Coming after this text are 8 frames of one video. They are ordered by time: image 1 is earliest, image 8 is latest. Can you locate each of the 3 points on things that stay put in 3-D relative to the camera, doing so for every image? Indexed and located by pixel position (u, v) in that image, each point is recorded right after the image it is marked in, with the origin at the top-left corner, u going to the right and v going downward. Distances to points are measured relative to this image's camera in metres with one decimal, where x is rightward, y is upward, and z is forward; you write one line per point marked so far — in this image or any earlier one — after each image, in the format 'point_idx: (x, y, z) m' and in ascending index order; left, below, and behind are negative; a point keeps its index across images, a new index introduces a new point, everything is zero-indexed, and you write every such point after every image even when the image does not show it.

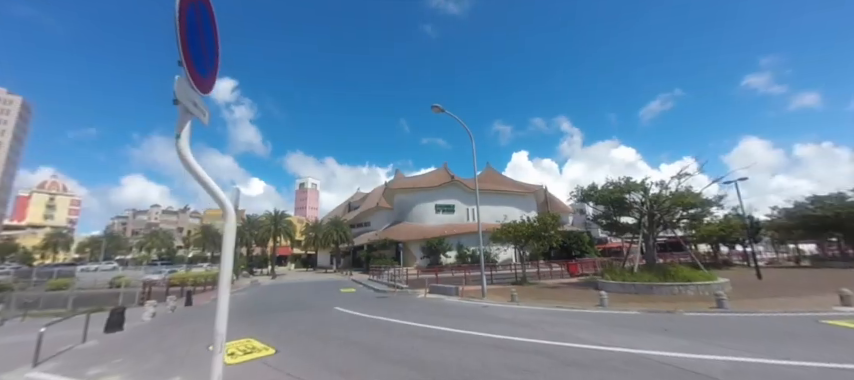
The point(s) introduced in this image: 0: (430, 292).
0: (+0.3, -6.5, +19.9) m
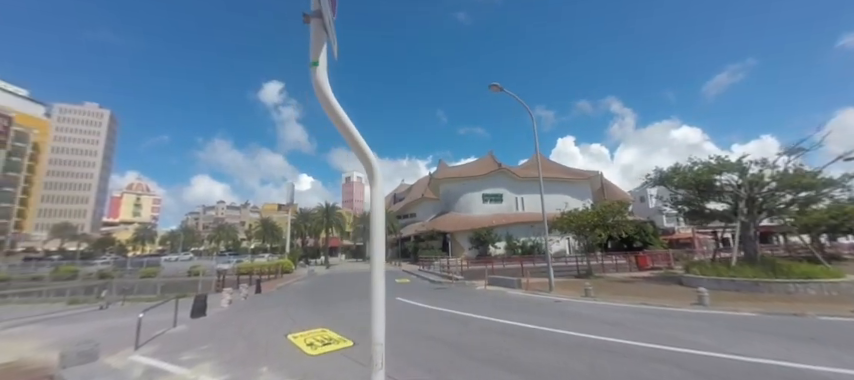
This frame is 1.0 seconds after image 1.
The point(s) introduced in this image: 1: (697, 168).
0: (+3.9, -5.7, +19.1) m
1: (+15.5, +1.3, +18.0) m
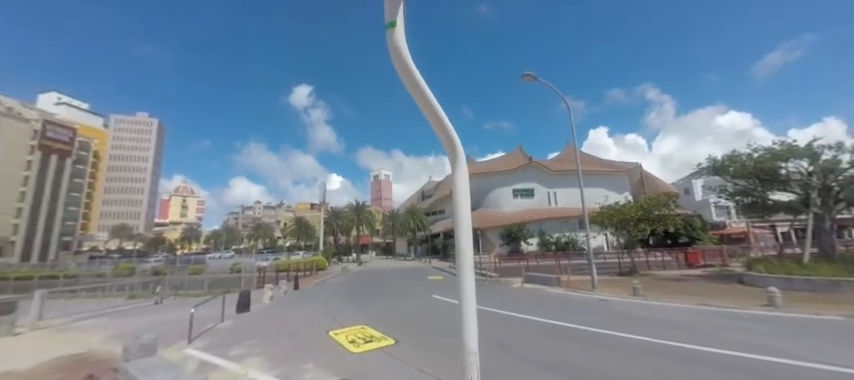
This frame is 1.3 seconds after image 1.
0: (+5.9, -5.4, +18.4) m
1: (+17.2, +1.8, +16.4) m
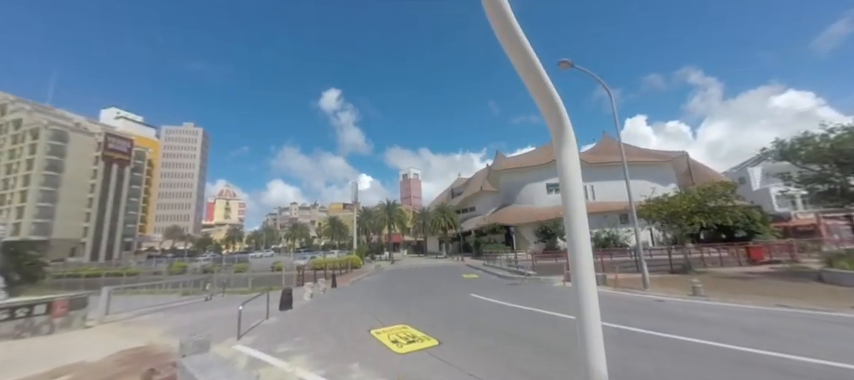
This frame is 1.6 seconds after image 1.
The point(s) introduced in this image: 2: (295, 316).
0: (+7.9, -5.0, +17.6) m
1: (+18.8, +2.5, +14.4) m
2: (-4.8, -4.6, +11.4) m
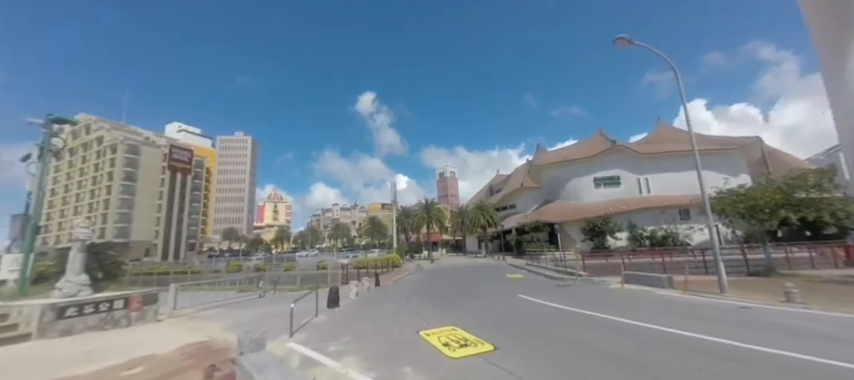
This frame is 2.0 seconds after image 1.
0: (+10.3, -4.6, +16.2) m
1: (+20.5, +3.1, +11.8) m
2: (-3.1, -4.6, +11.5) m
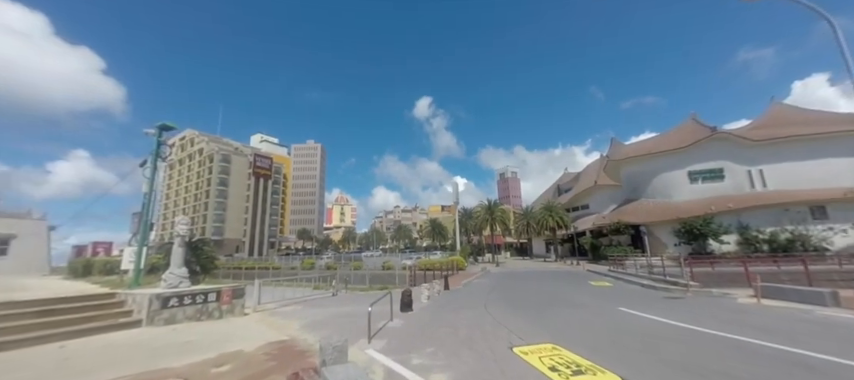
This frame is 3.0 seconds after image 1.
0: (+13.7, -4.3, +12.8) m
1: (+22.9, +3.6, +6.7) m
2: (-0.3, -4.4, +10.7) m
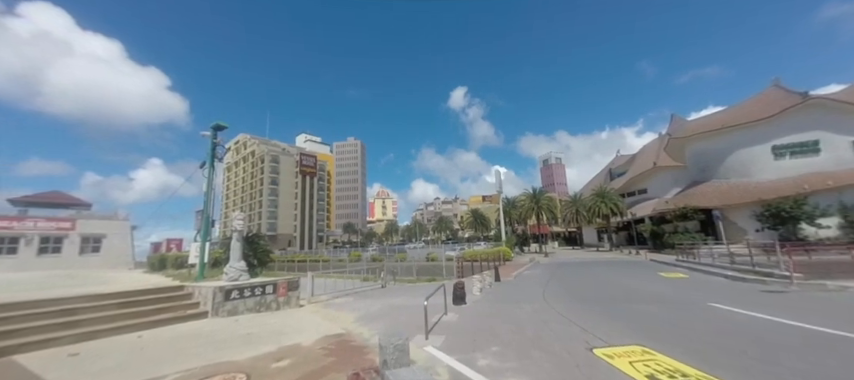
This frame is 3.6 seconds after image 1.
0: (+15.7, -3.3, +10.4) m
1: (+23.7, +4.8, +3.0) m
2: (+1.6, -4.0, +10.0) m
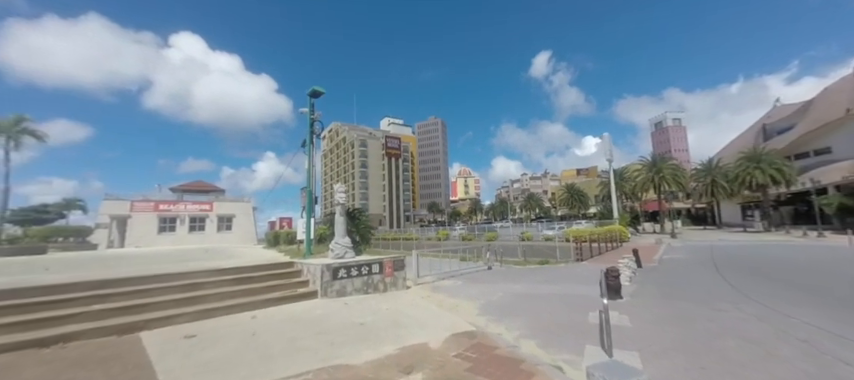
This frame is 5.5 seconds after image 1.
0: (+18.8, -1.7, +3.7) m
1: (+24.4, +6.0, -5.9) m
2: (+5.1, -2.8, +6.9) m
